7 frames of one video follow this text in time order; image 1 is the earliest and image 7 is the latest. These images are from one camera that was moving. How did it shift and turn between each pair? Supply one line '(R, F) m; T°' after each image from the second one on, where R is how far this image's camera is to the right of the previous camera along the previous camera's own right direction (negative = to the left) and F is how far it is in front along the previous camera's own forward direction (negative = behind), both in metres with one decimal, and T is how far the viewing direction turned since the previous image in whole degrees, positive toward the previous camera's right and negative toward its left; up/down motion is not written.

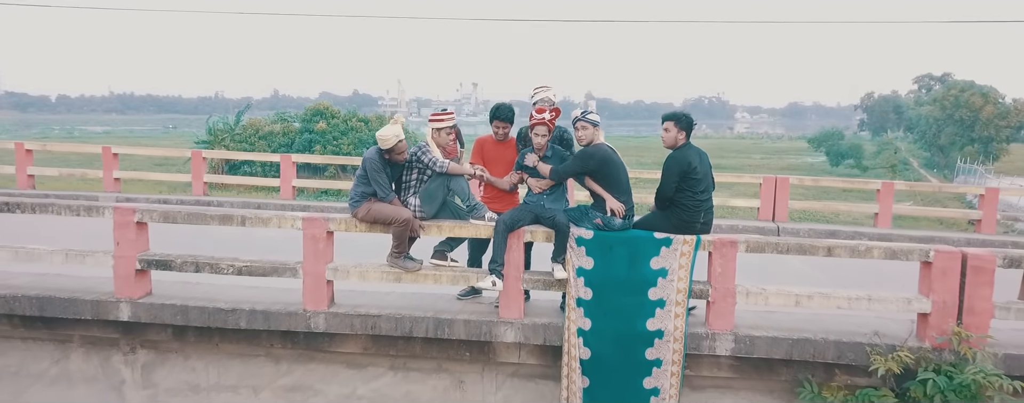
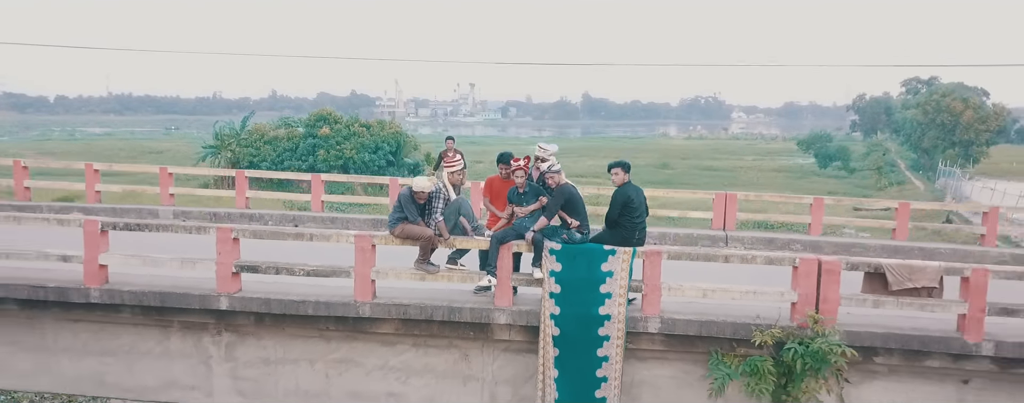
(0.0, -0.8) m; 0°
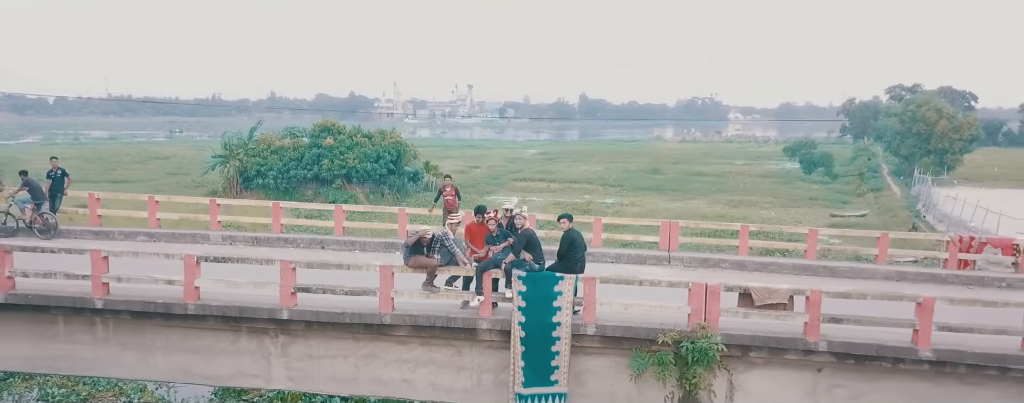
(+0.1, -1.1) m; 0°
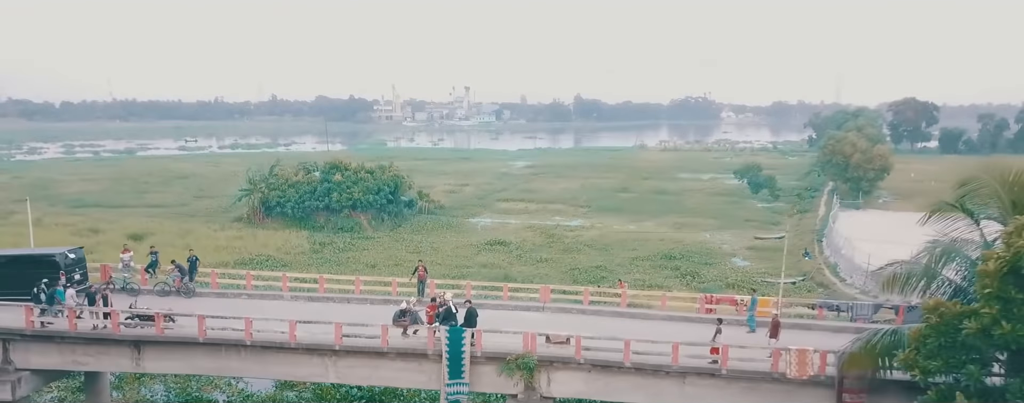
(+0.8, -4.5) m; 0°
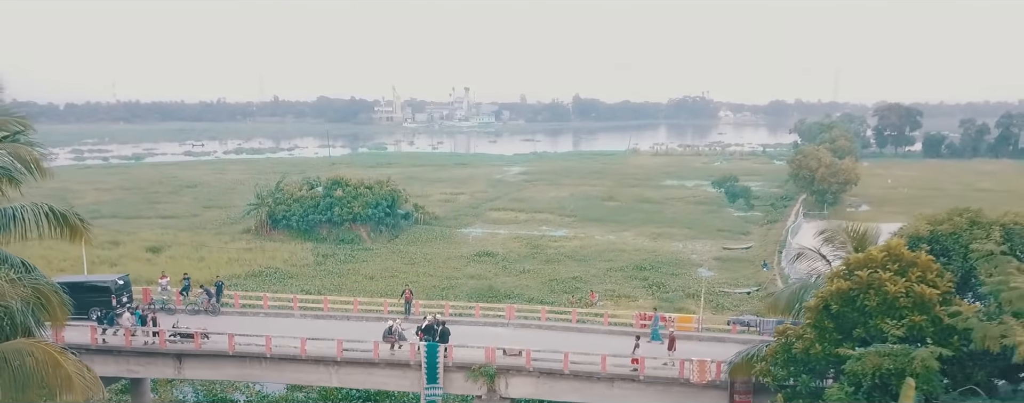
(+0.6, -2.2) m; 0°
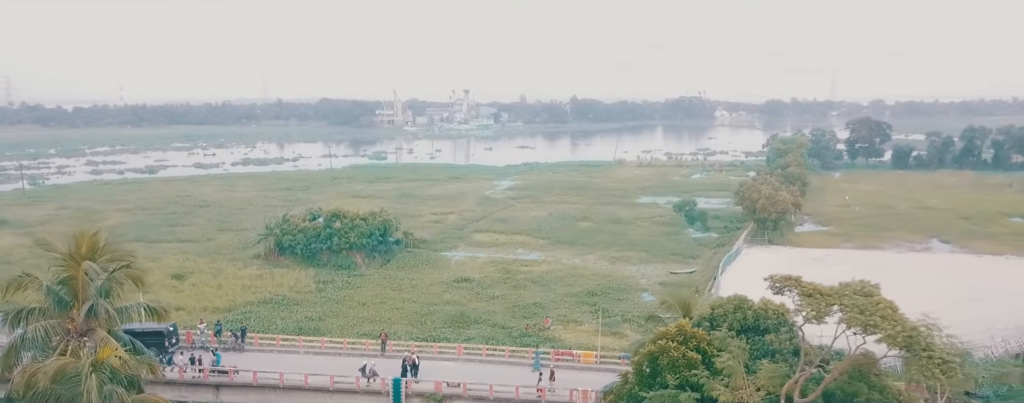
(+1.4, -4.3) m; 0°
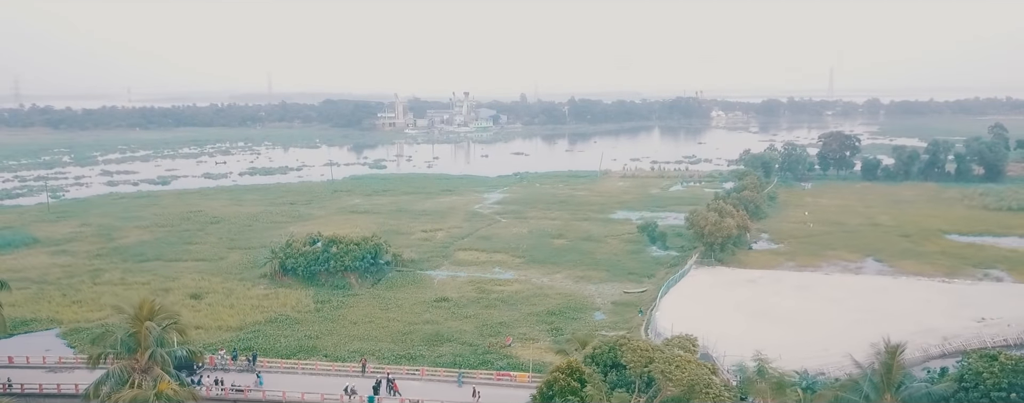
(+1.7, -4.7) m; 0°
